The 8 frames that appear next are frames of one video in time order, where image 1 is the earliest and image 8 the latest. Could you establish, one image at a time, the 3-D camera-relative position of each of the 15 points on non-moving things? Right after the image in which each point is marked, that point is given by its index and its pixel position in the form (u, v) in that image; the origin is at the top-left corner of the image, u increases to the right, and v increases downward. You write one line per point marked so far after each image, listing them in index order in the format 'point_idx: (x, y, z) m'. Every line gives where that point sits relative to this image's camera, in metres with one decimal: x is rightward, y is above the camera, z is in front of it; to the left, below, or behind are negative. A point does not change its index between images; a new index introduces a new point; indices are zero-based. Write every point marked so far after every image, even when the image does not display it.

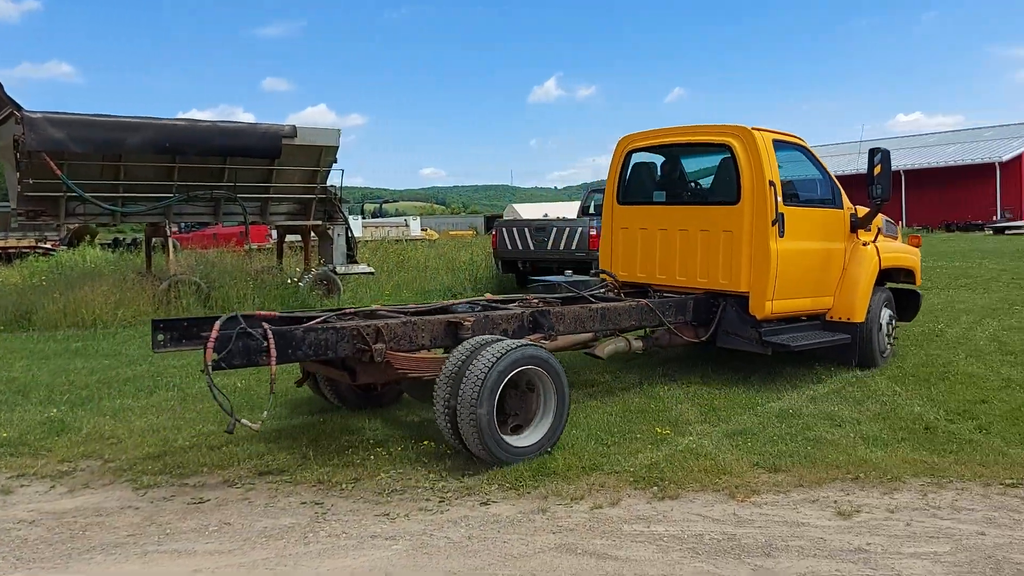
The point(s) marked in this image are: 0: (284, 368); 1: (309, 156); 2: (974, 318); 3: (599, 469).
0: (-1.7, -0.6, +6.6) m
1: (-2.3, +1.5, +10.1) m
2: (+4.5, -0.3, +8.6) m
3: (+0.4, -0.9, +4.2) m
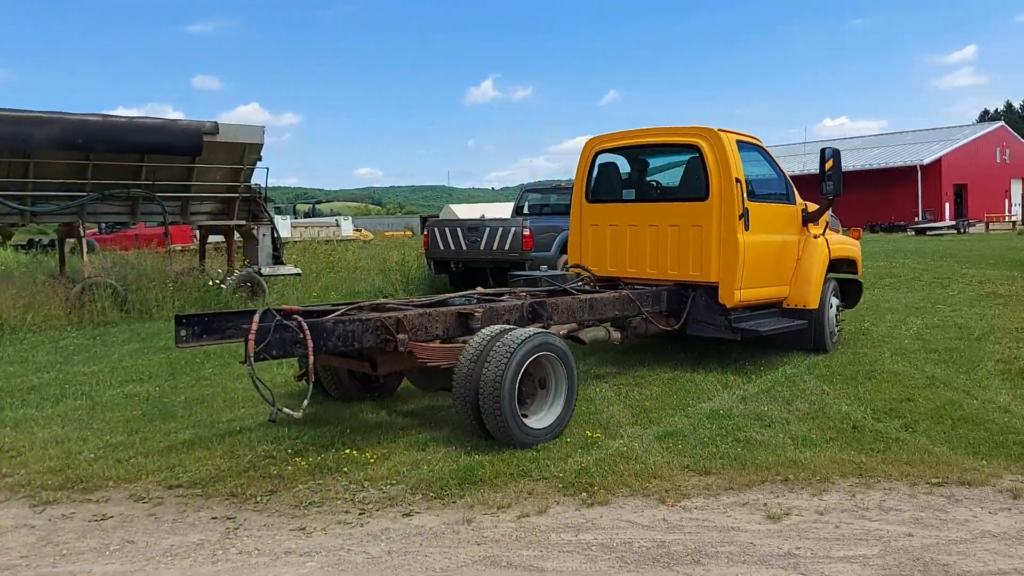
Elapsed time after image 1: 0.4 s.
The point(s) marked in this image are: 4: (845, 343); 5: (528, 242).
0: (-2.2, -0.6, +6.3) m
1: (-3.1, +1.5, +9.7) m
2: (+3.8, -0.3, +8.7) m
3: (+0.1, -0.9, +4.1) m
4: (+2.8, -0.4, +7.4) m
5: (+0.2, +0.5, +9.7) m
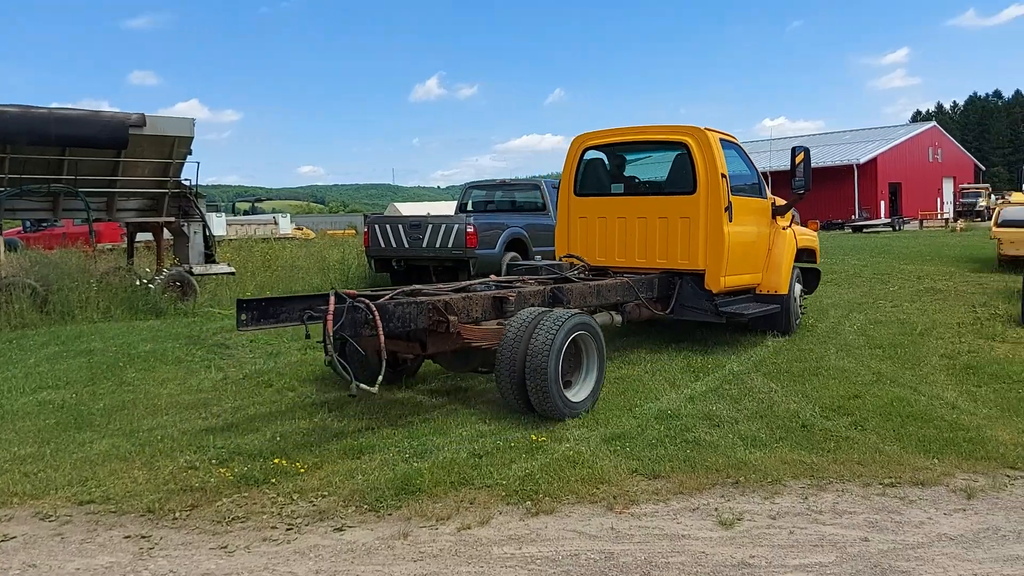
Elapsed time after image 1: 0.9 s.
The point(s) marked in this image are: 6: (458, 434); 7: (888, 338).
0: (-2.6, -0.6, +5.9) m
1: (-3.7, +1.5, +9.3) m
2: (+3.2, -0.2, +8.7) m
3: (-0.2, -0.9, +3.9) m
4: (+2.3, -0.4, +7.3) m
5: (-0.4, +0.5, +9.5) m
6: (-0.3, -0.8, +4.6) m
7: (+3.1, -0.4, +7.2) m
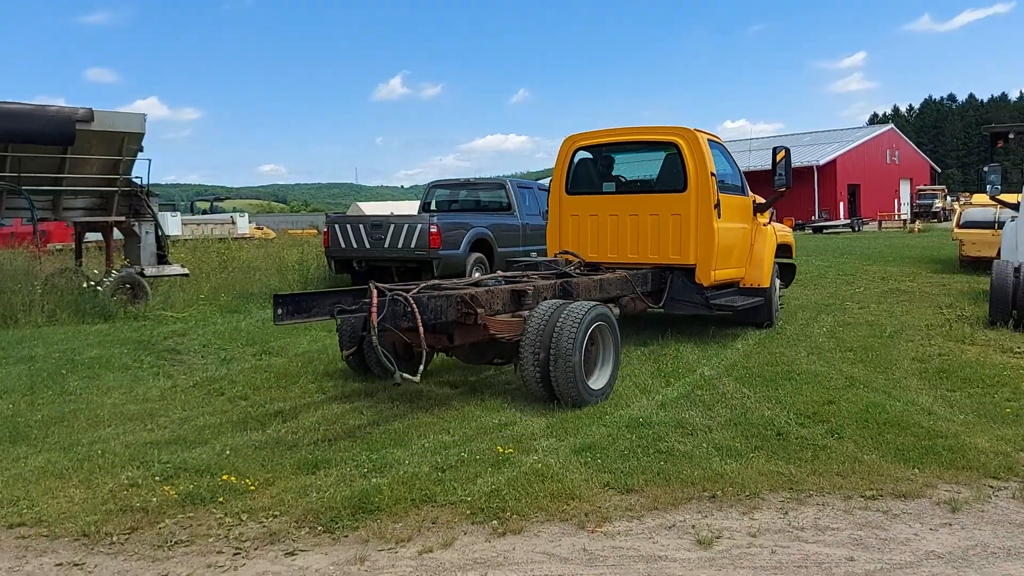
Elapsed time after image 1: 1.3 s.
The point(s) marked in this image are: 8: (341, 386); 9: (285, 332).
0: (-2.8, -0.6, +5.6) m
1: (-4.1, +1.5, +8.9) m
2: (+2.9, -0.3, +8.6) m
3: (-0.3, -0.9, +3.7) m
4: (+2.0, -0.4, +7.2) m
5: (-0.8, +0.5, +9.2) m
6: (-0.4, -0.8, +4.4) m
7: (+2.8, -0.4, +7.1) m
8: (-1.1, -0.6, +5.7) m
9: (-2.0, -0.4, +7.7) m
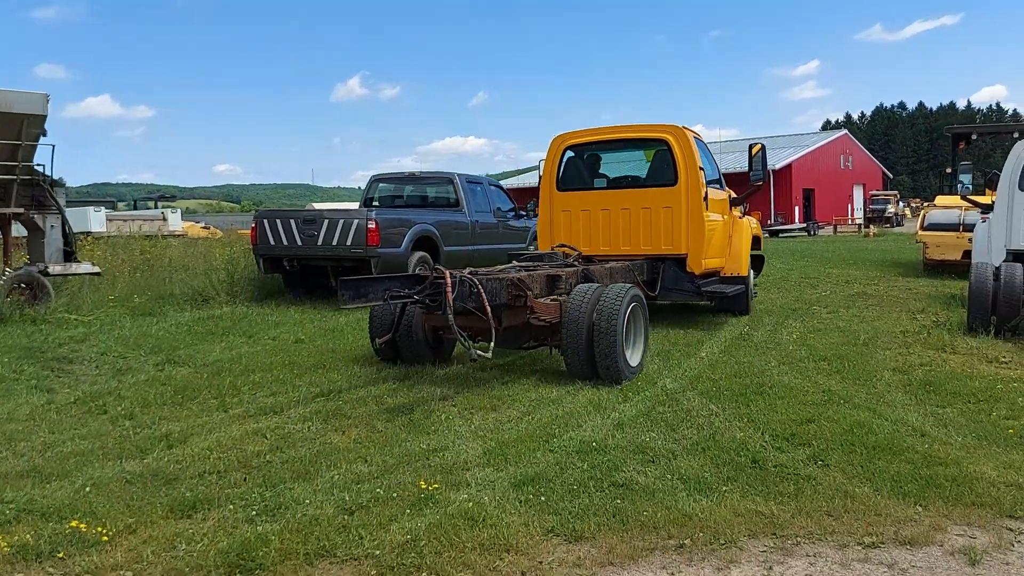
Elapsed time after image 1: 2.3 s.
0: (-3.2, -0.6, +4.7) m
1: (-4.6, +1.5, +8.0) m
2: (+2.4, -0.3, +8.0) m
3: (-0.6, -0.9, +2.9) m
4: (+1.6, -0.5, +6.6) m
5: (-1.3, +0.5, +8.4) m
6: (-0.7, -0.8, +3.6) m
7: (+2.4, -0.4, +6.5) m
8: (-1.5, -0.6, +4.9) m
9: (-2.4, -0.4, +6.9) m
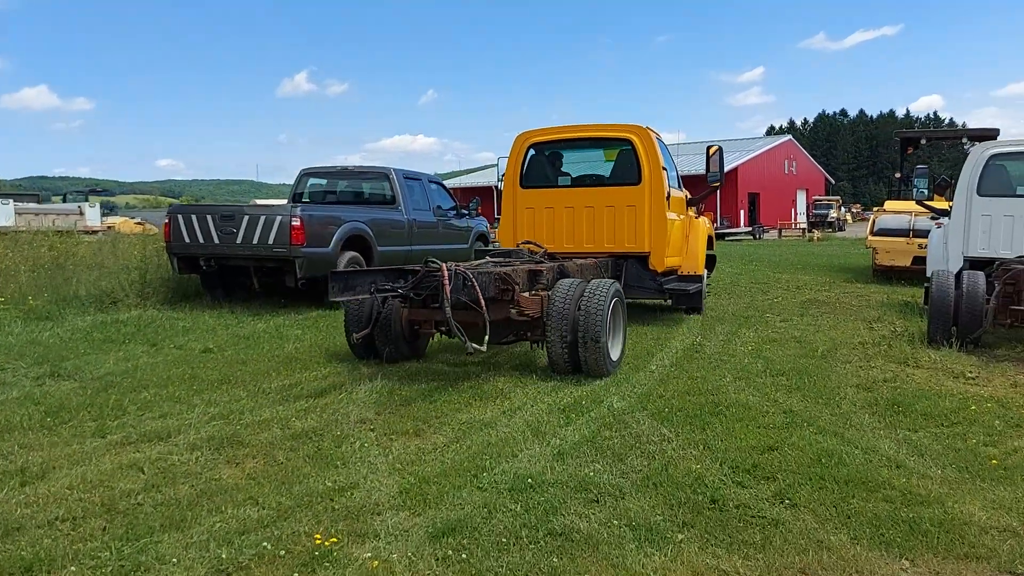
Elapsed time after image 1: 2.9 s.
0: (-3.5, -0.6, +4.0) m
1: (-5.1, +1.5, +7.2) m
2: (+1.9, -0.3, +7.6) m
3: (-0.8, -0.9, +2.3) m
4: (+1.1, -0.5, +6.1) m
5: (-1.9, +0.5, +7.8) m
6: (-1.0, -0.8, +3.0) m
7: (+1.9, -0.5, +6.1) m
8: (-1.8, -0.7, +4.2) m
9: (-2.9, -0.4, +6.2) m
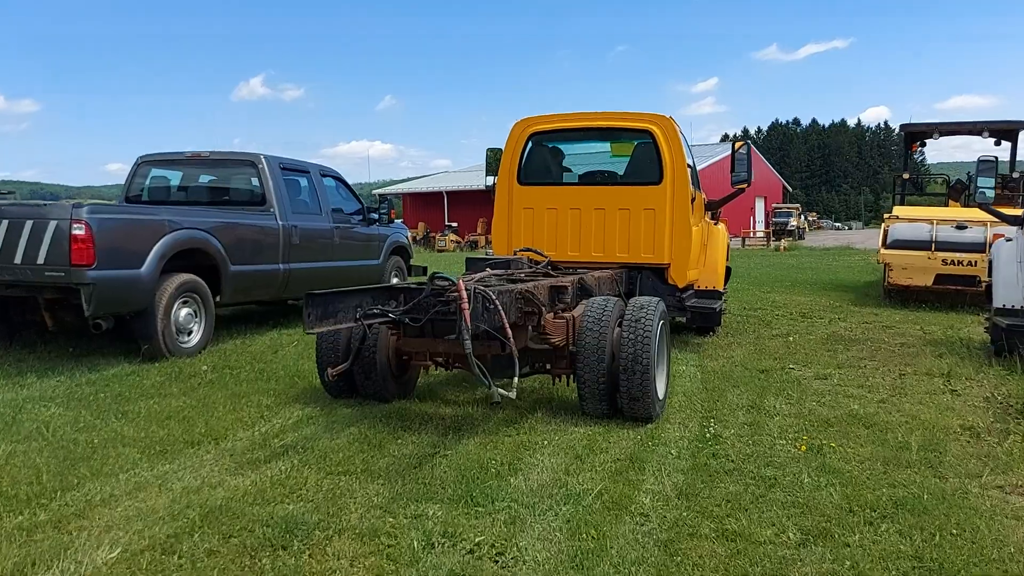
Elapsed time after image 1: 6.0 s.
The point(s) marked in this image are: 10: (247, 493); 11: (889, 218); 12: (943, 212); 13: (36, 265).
0: (-3.9, -0.9, +1.1) m
1: (-5.6, +1.2, +4.2) m
2: (+1.3, -0.6, +5.0) m
3: (-1.1, -1.1, -0.4) m
4: (+0.7, -0.7, +3.5) m
5: (-2.4, +0.2, +5.0) m
6: (-1.3, -1.0, +0.2) m
7: (+1.4, -0.7, +3.5) m
8: (-2.2, -0.9, +1.5) m
9: (-3.4, -0.7, +3.3) m
10: (-1.0, -0.8, +3.1) m
11: (+4.8, +0.9, +11.3) m
12: (+5.4, +1.0, +11.1) m
13: (-2.7, +0.1, +5.0) m
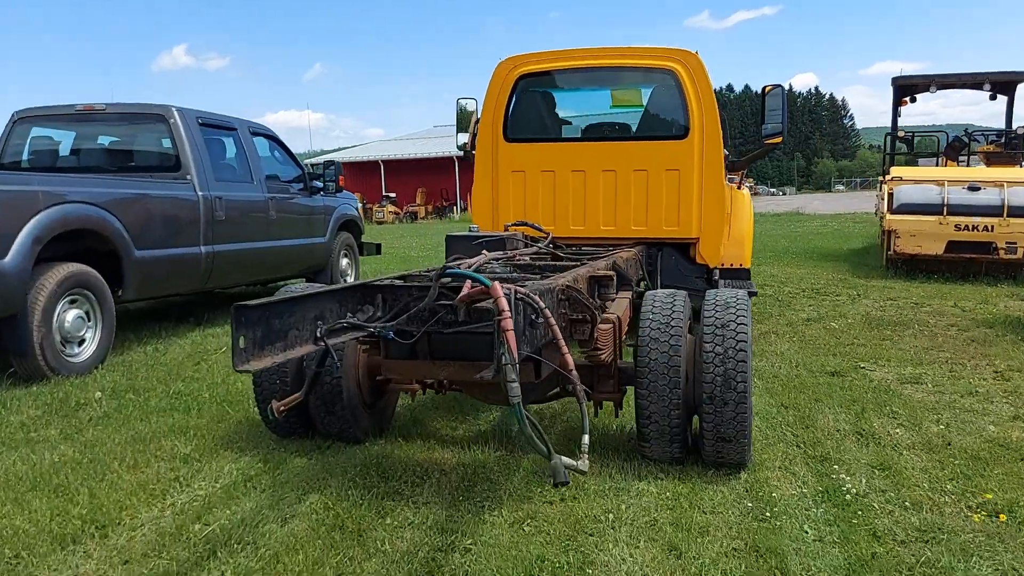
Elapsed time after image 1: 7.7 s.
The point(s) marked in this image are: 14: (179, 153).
0: (-3.5, -1.0, -0.4) m
1: (-5.5, +1.1, +2.5) m
2: (+1.4, -0.5, +3.8) m
3: (-0.7, -1.3, -1.8) m
4: (+0.9, -0.7, +2.2) m
5: (-2.4, +0.2, +3.5) m
6: (-0.9, -1.2, -1.1) m
7: (+1.6, -0.7, +2.3) m
8: (-1.9, -1.0, 0.0) m
9: (-3.2, -0.7, +1.8) m
10: (-0.8, -0.8, +1.8) m
11: (+4.4, +1.2, +10.3) m
12: (+5.0, +1.3, +10.1) m
13: (-2.6, +0.1, +3.5) m
14: (-2.0, +0.8, +5.4) m
